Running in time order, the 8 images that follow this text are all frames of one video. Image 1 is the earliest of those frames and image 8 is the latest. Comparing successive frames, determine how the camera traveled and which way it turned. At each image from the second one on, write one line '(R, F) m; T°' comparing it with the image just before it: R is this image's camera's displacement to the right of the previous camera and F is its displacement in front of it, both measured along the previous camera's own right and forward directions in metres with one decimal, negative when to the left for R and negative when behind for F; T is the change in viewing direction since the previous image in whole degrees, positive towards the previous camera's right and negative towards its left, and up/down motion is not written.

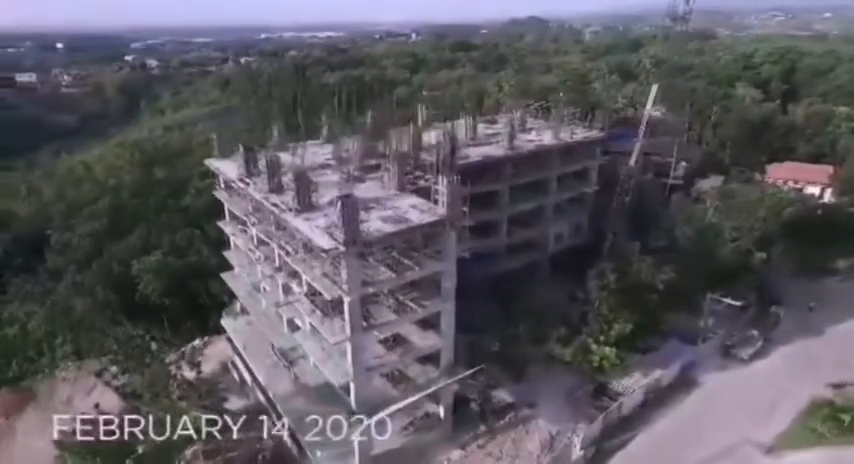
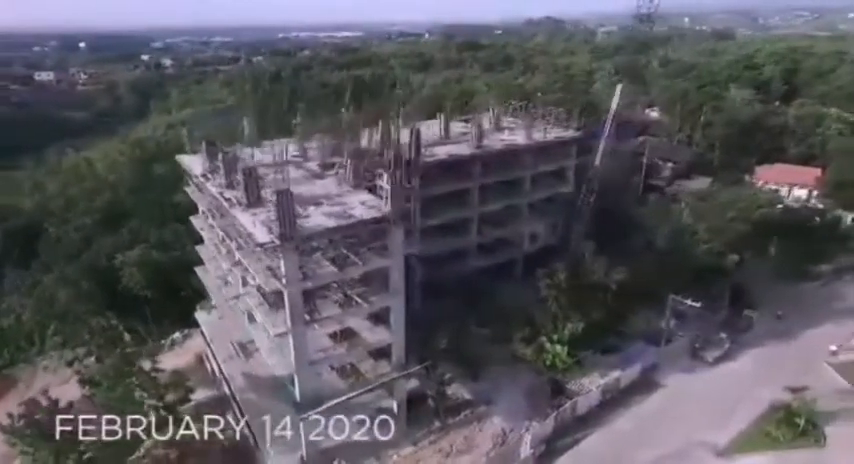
(+2.7, -0.2) m; -2°
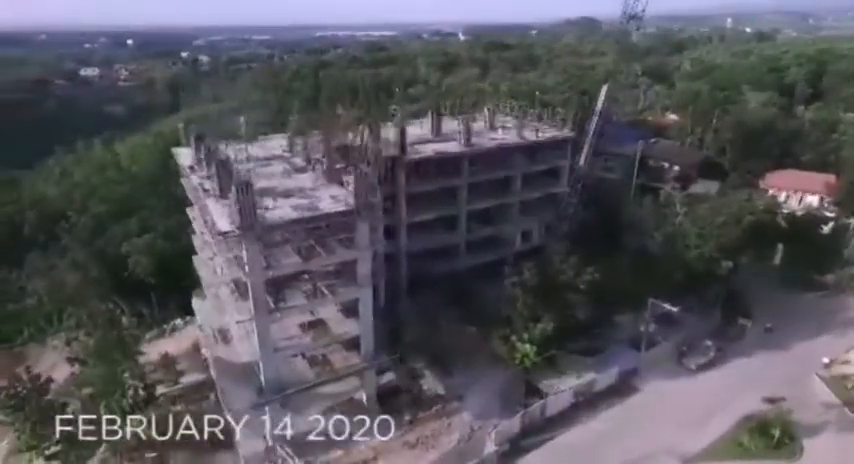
(+2.6, -0.2) m; -3°
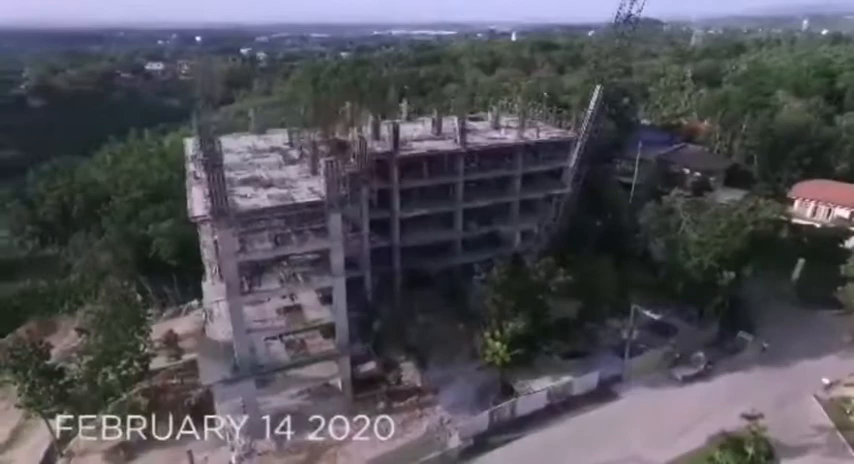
(+3.3, -0.3) m; -5°
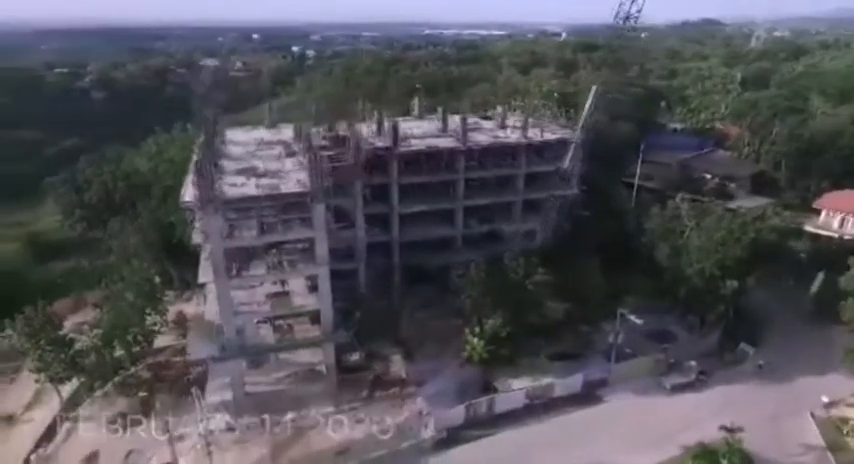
(+2.7, -0.3) m; -5°
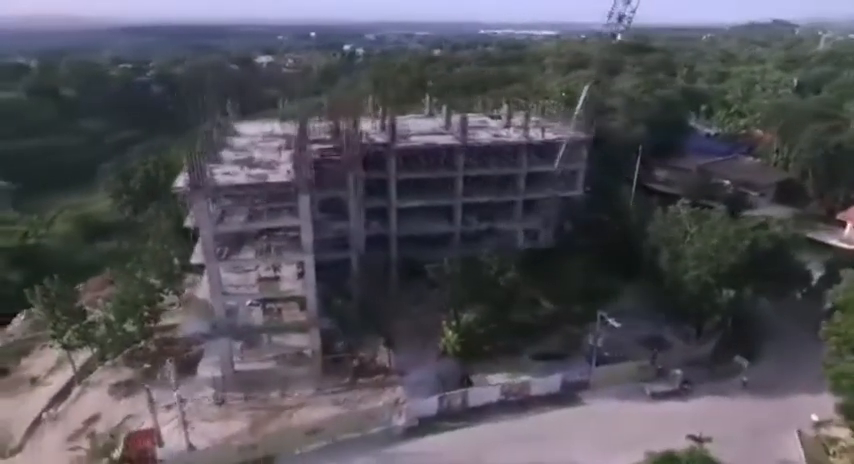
(+3.1, -0.5) m; -5°
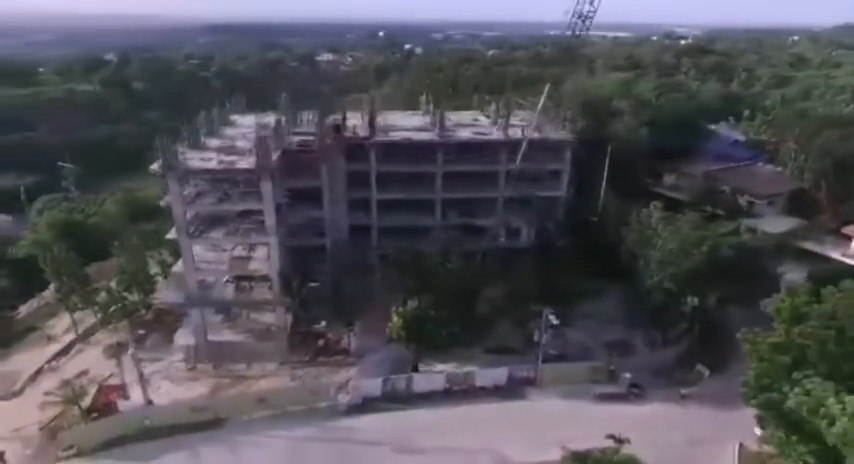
(+5.2, -0.7) m; -7°
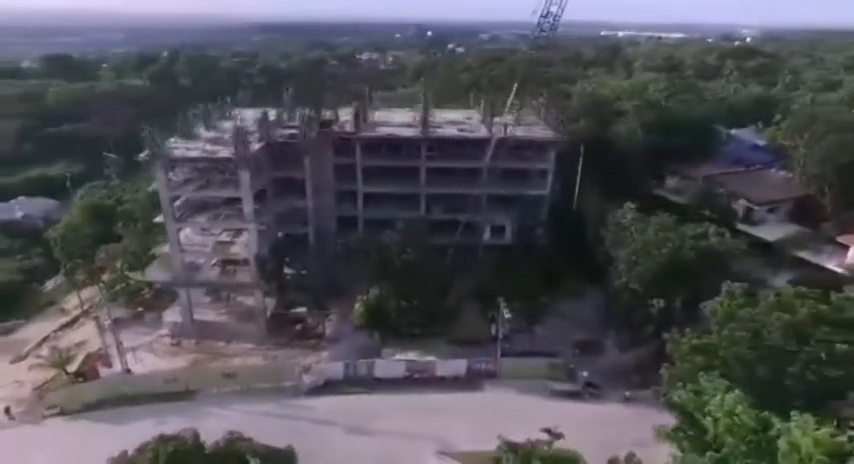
(+3.9, -0.6) m; -5°
